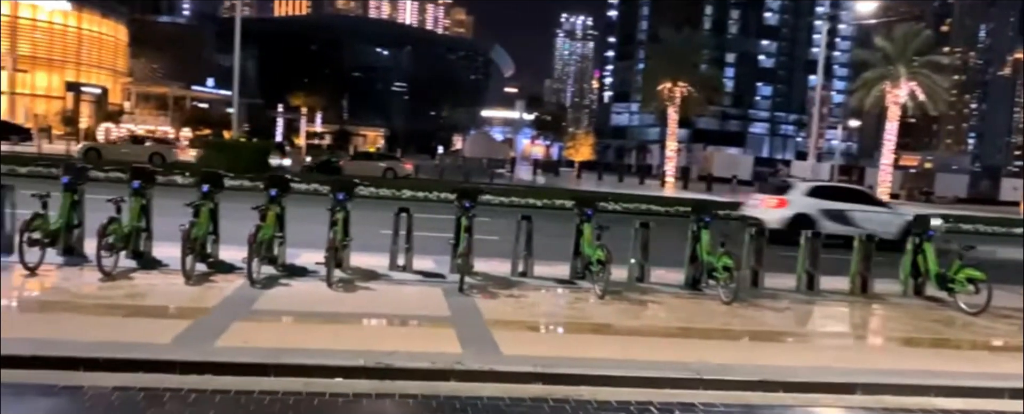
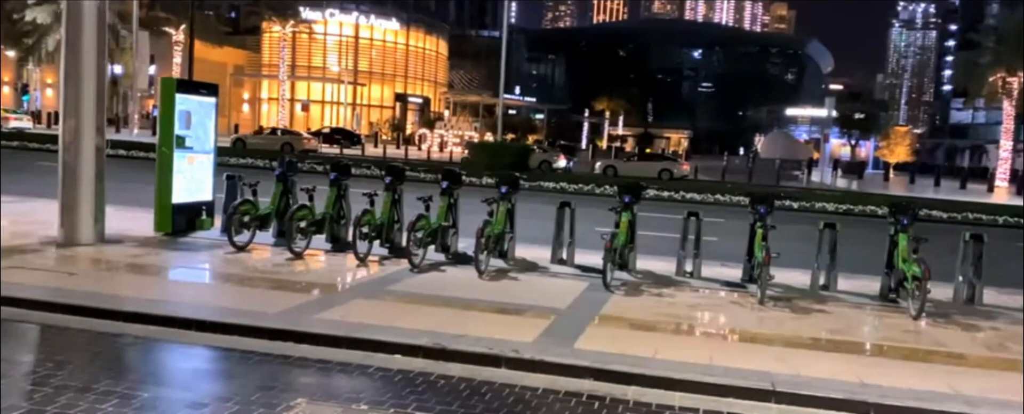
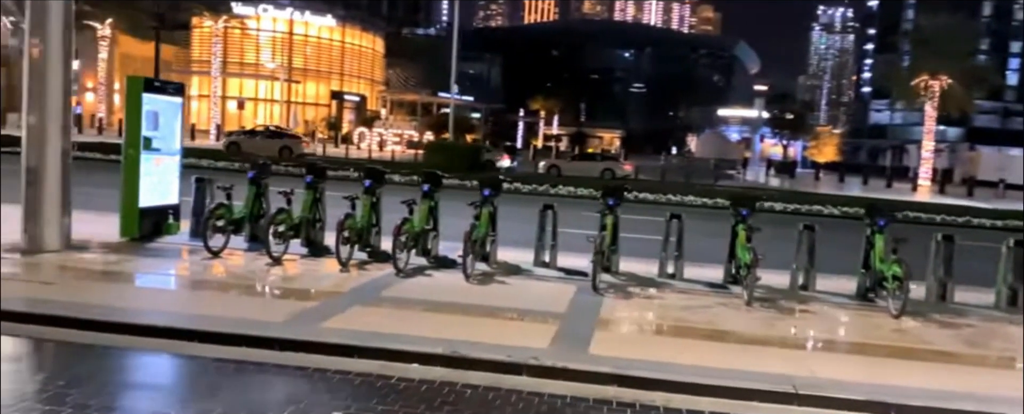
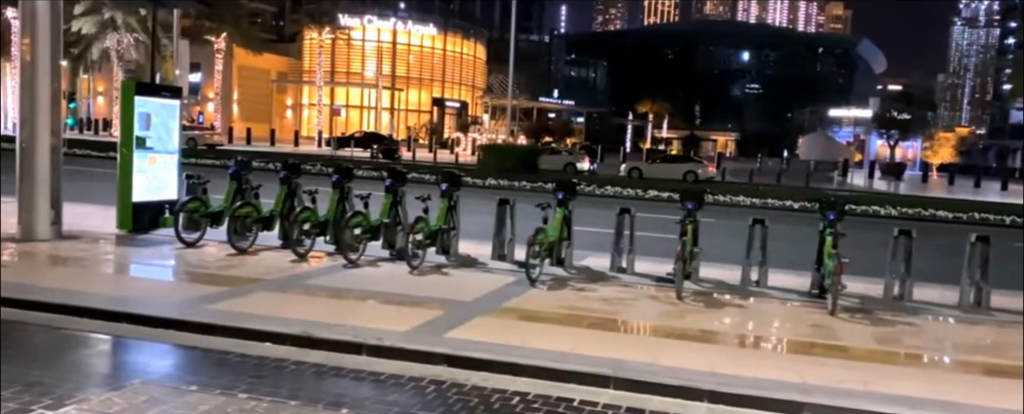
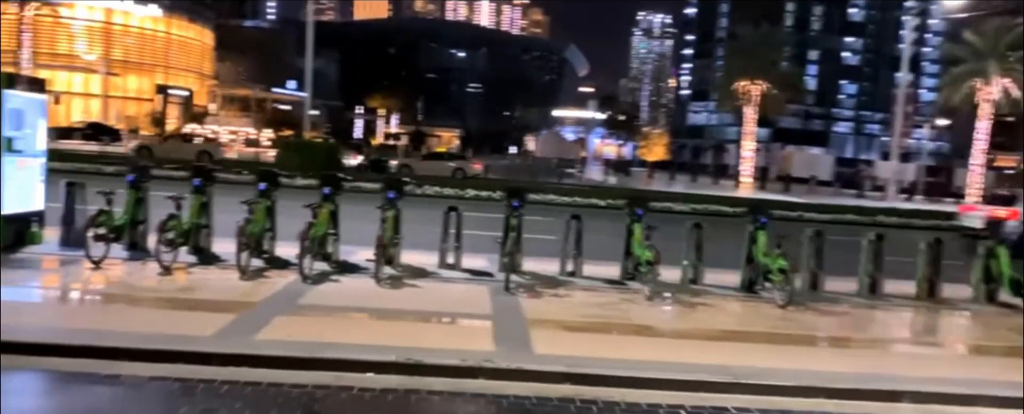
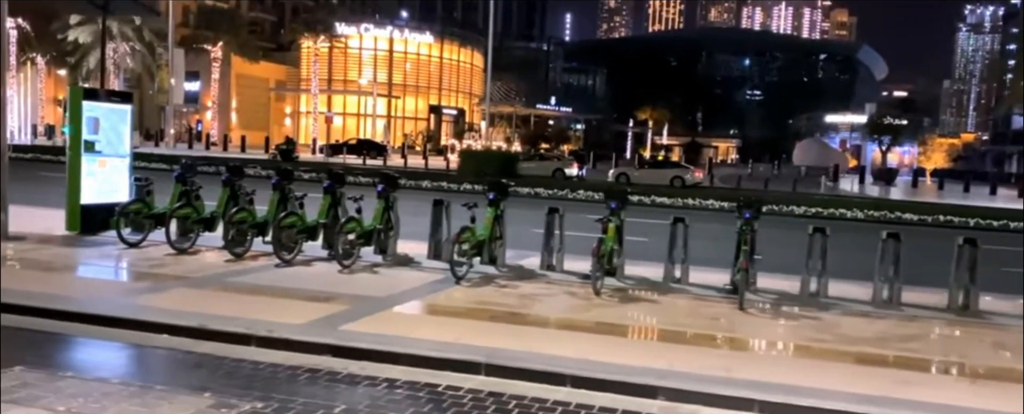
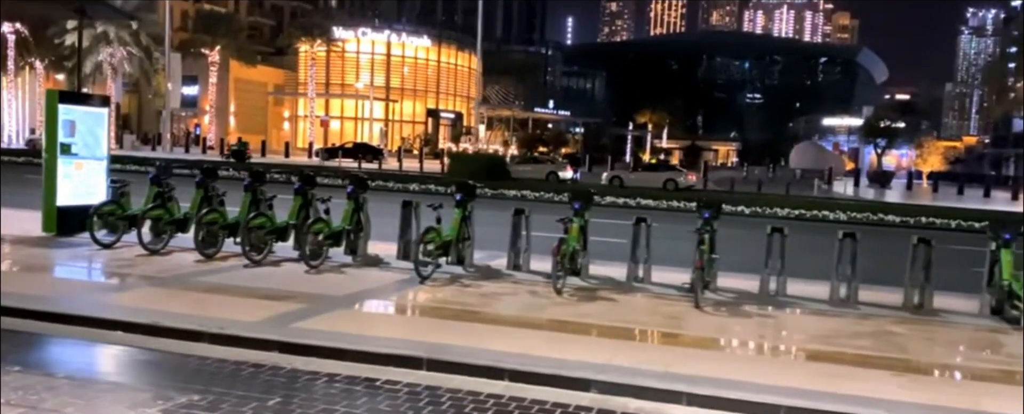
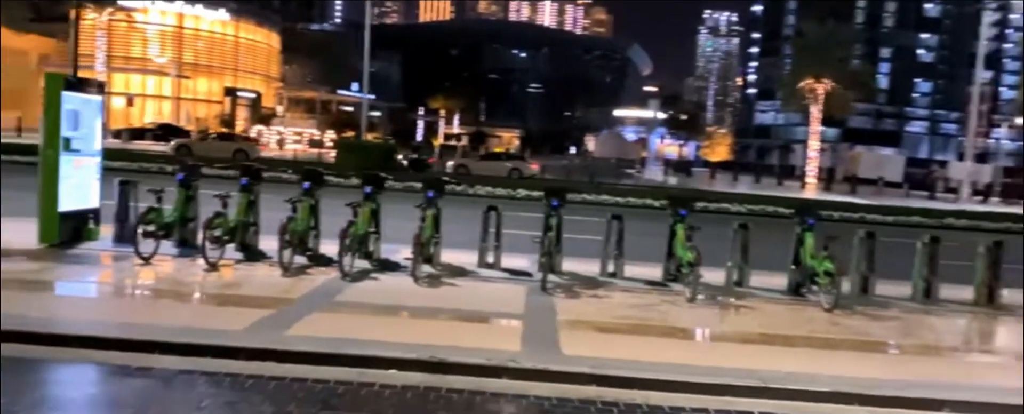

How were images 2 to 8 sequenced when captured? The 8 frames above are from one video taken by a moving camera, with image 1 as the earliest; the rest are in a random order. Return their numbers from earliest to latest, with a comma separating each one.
5, 8, 3, 2, 4, 6, 7
